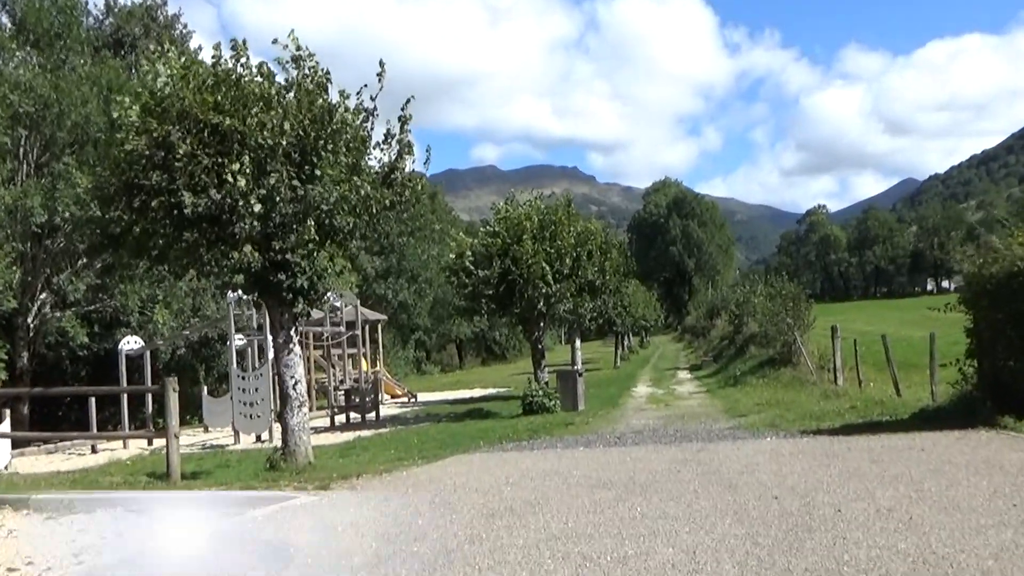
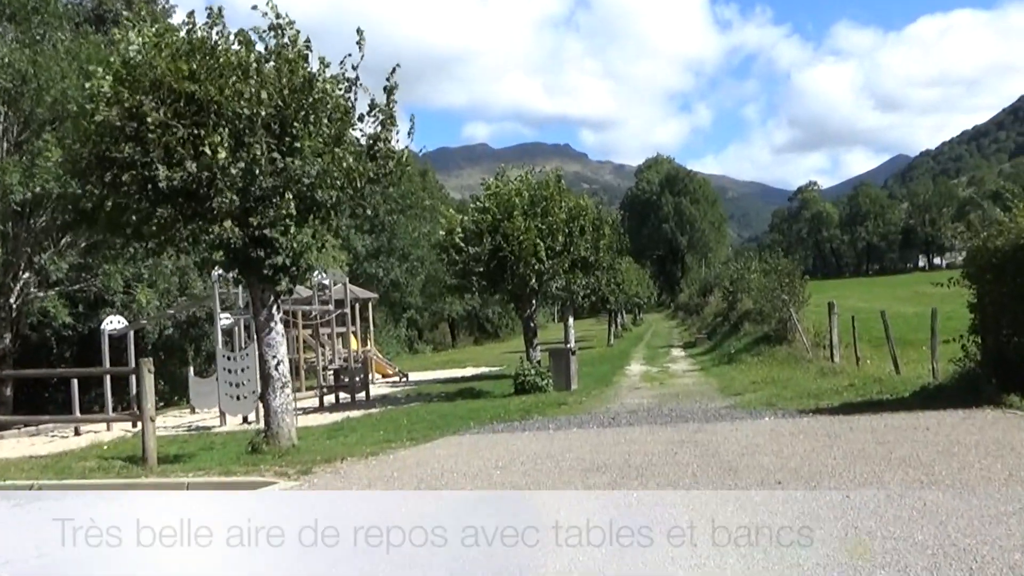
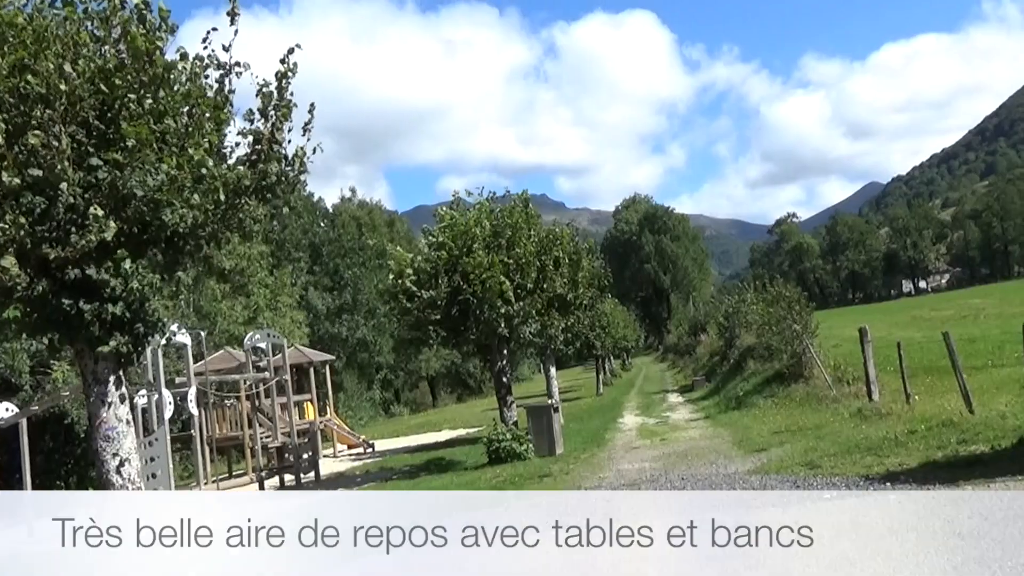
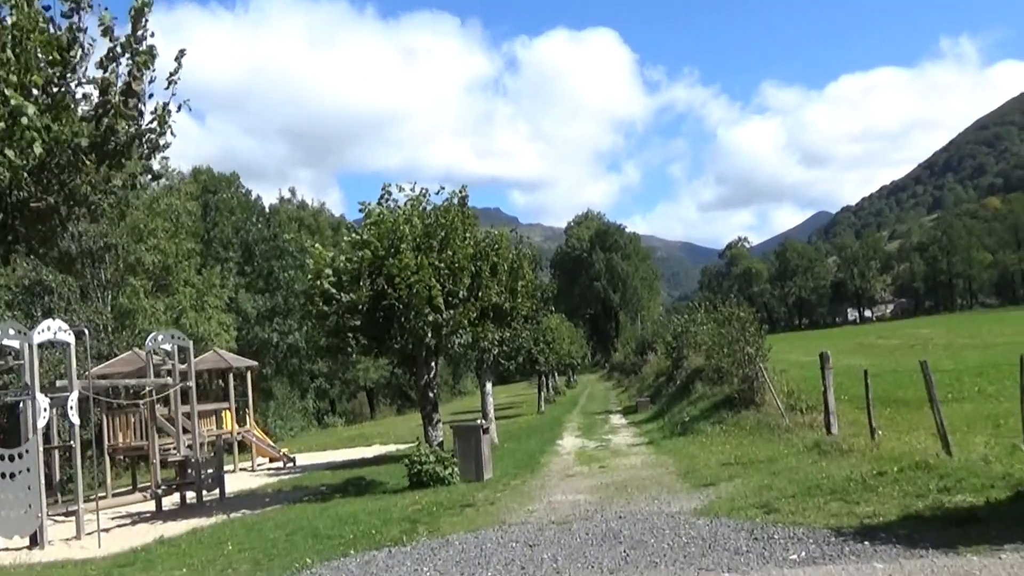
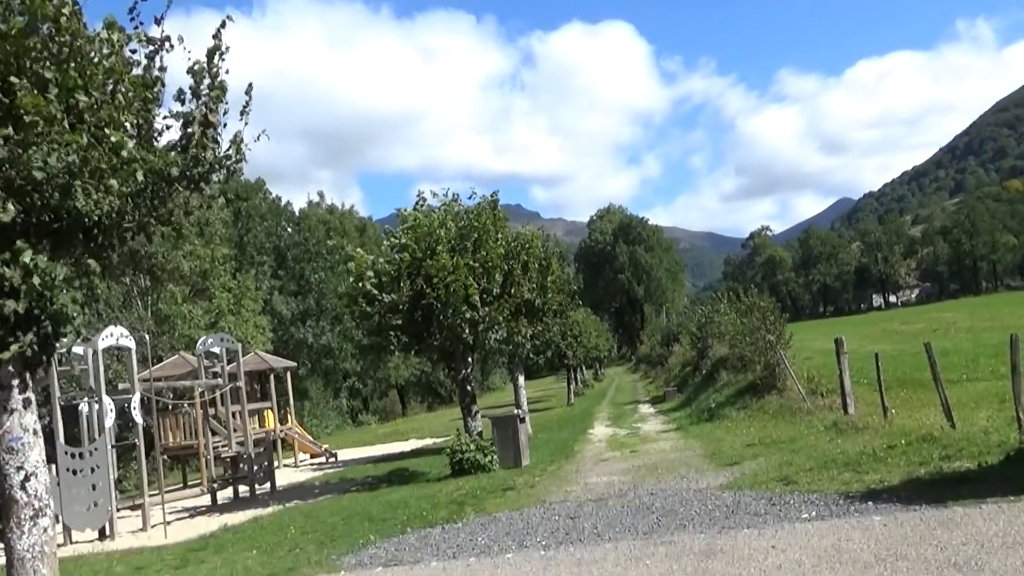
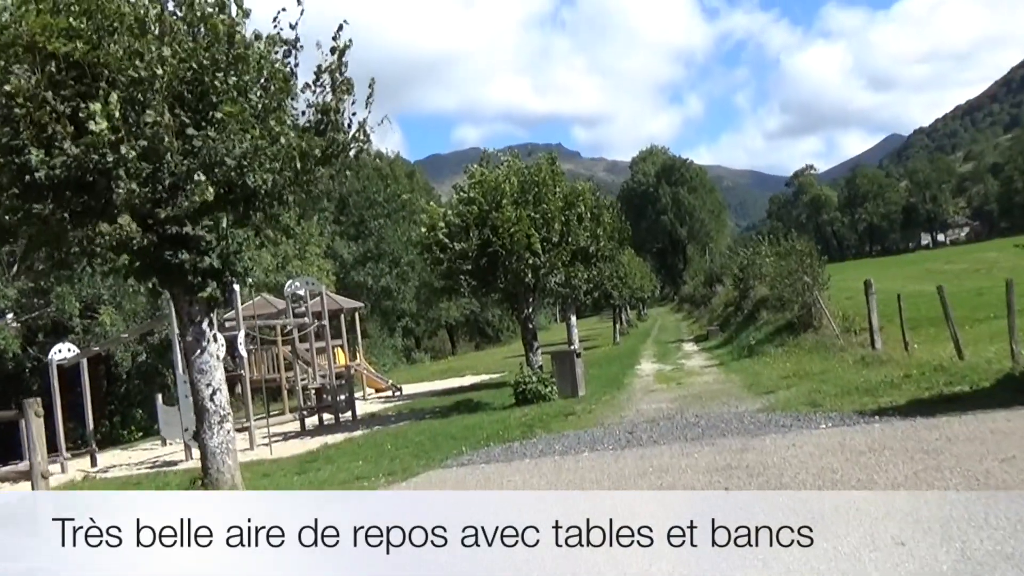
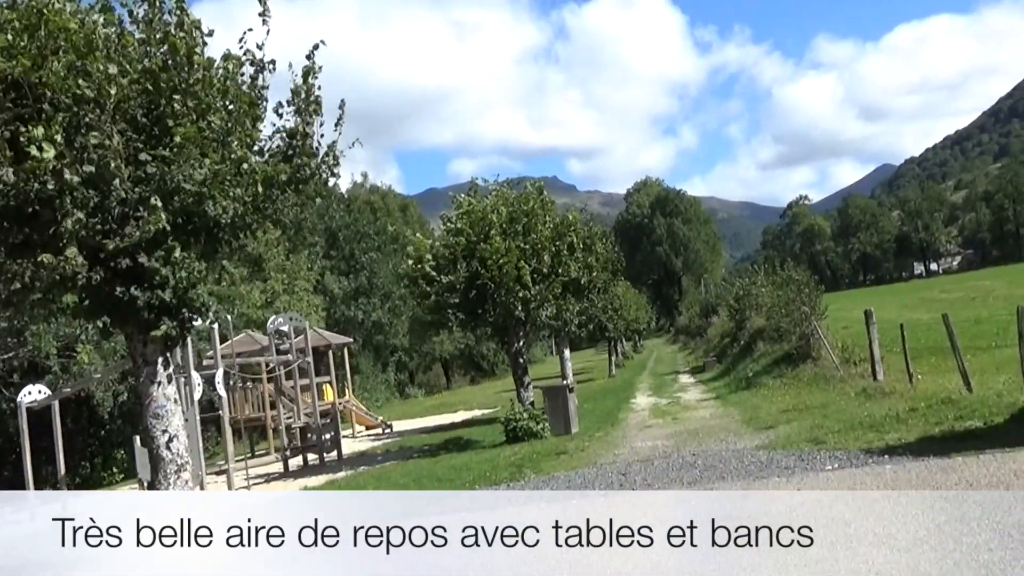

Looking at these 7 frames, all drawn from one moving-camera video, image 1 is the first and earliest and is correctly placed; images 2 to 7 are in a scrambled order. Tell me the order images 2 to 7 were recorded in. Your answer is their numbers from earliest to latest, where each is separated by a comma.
2, 6, 7, 3, 5, 4
